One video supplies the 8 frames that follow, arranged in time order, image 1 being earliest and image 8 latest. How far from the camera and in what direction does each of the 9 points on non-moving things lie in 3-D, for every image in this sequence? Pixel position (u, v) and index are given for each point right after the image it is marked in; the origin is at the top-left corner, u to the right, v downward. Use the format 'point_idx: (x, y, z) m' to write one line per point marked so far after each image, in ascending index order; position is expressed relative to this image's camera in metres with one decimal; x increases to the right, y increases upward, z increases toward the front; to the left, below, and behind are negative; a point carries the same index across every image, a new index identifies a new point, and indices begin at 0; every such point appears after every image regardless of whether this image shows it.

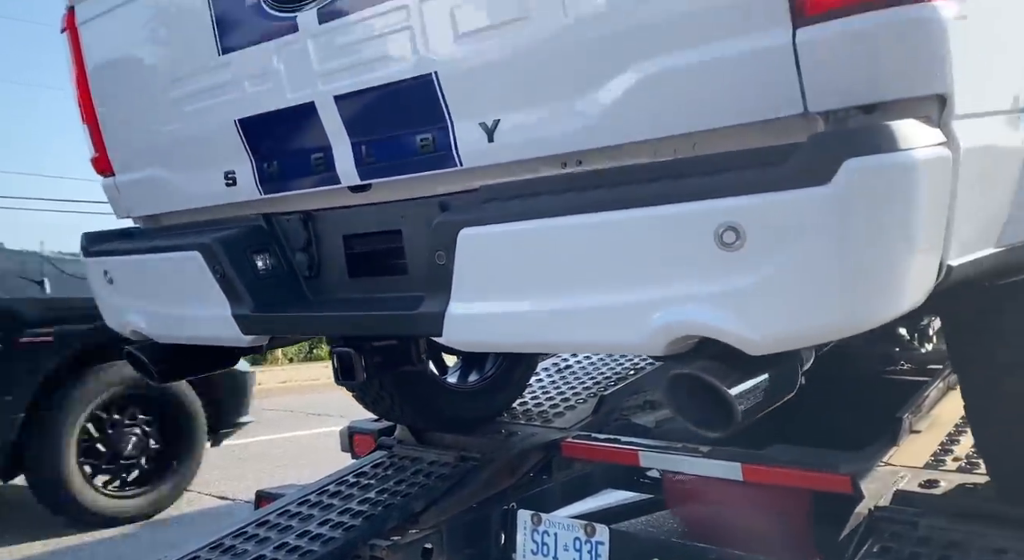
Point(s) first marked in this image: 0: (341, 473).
0: (-0.5, -0.6, +2.3) m
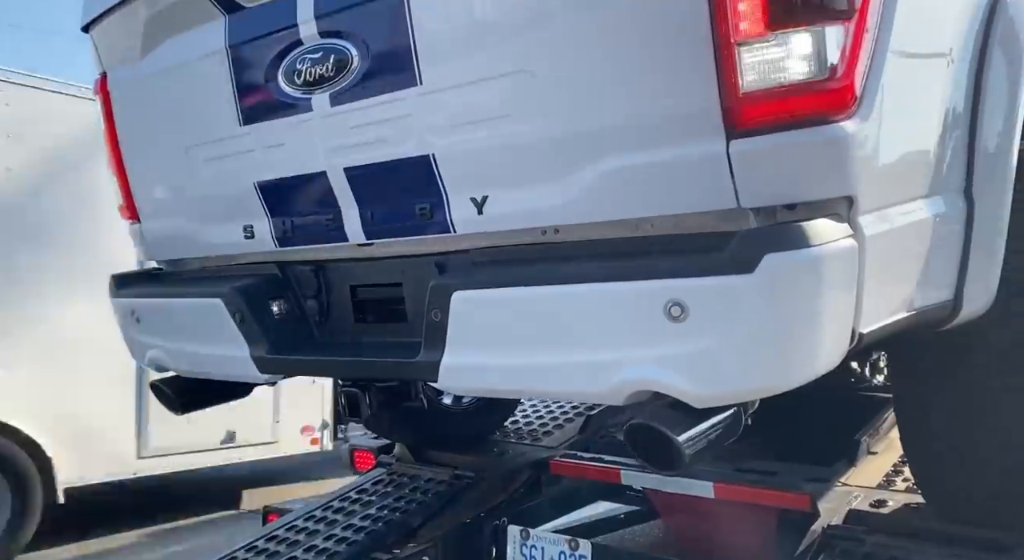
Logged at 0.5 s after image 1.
0: (-0.6, -0.7, +2.5) m
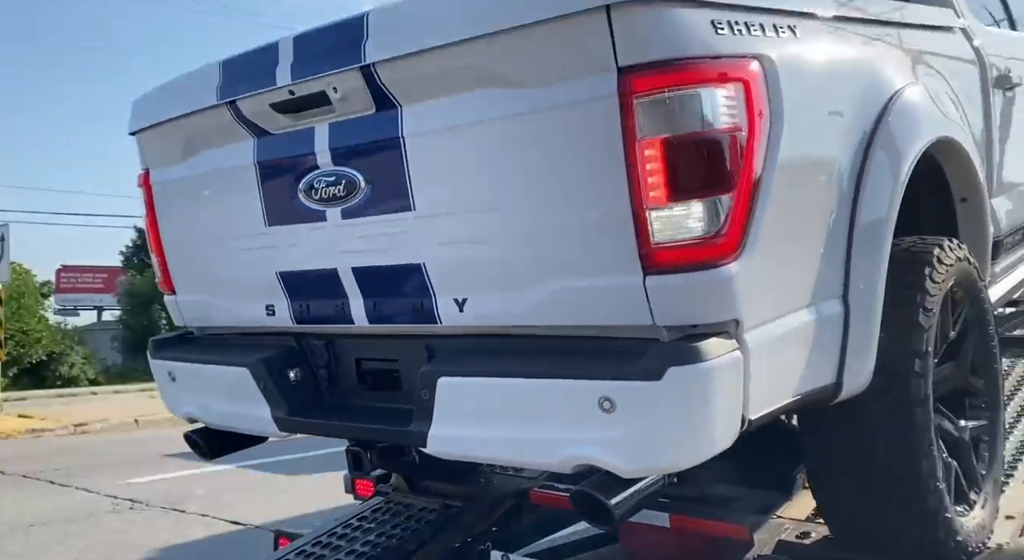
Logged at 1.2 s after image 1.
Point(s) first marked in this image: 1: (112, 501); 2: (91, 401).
0: (-0.6, -0.9, +2.8) m
1: (-2.8, -1.6, +5.3) m
2: (-6.3, -1.8, +11.2) m
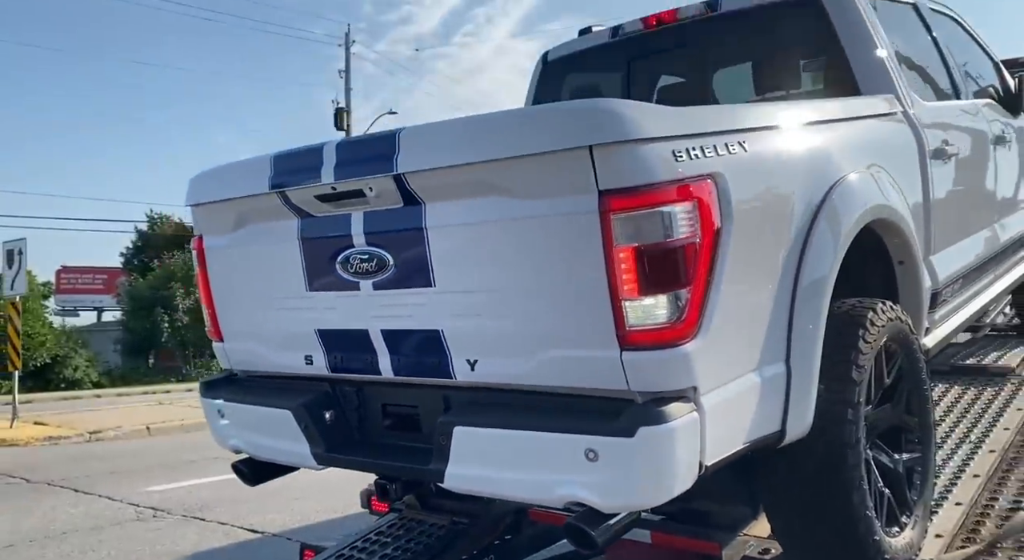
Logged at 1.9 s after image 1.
0: (-0.6, -1.1, +3.2) m
1: (-2.9, -1.7, +5.7) m
2: (-6.3, -2.0, +11.6) m
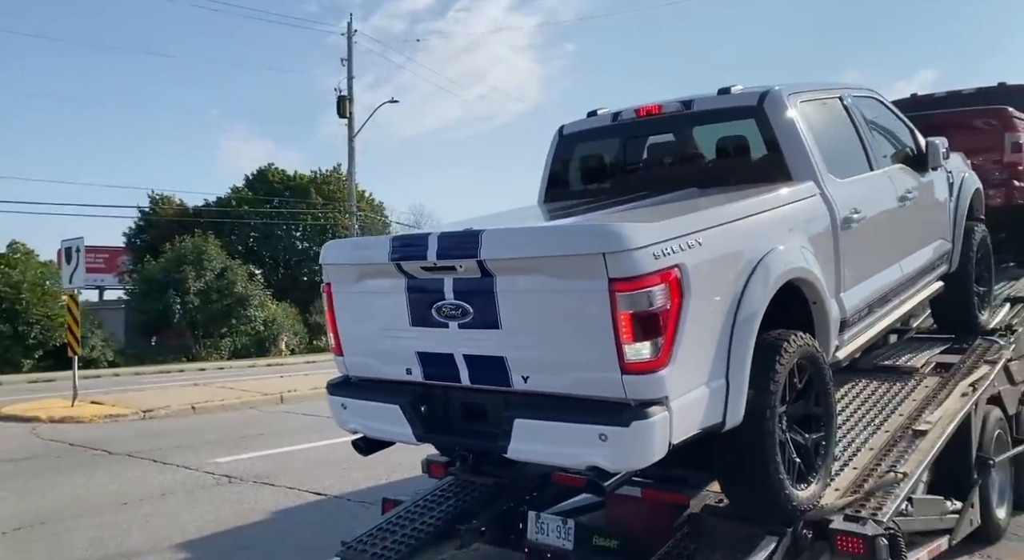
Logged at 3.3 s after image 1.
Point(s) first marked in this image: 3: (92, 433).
0: (-0.5, -1.2, +4.3) m
1: (-2.7, -1.8, +6.8) m
2: (-6.3, -1.8, +12.7) m
3: (-5.0, -1.8, +8.9) m
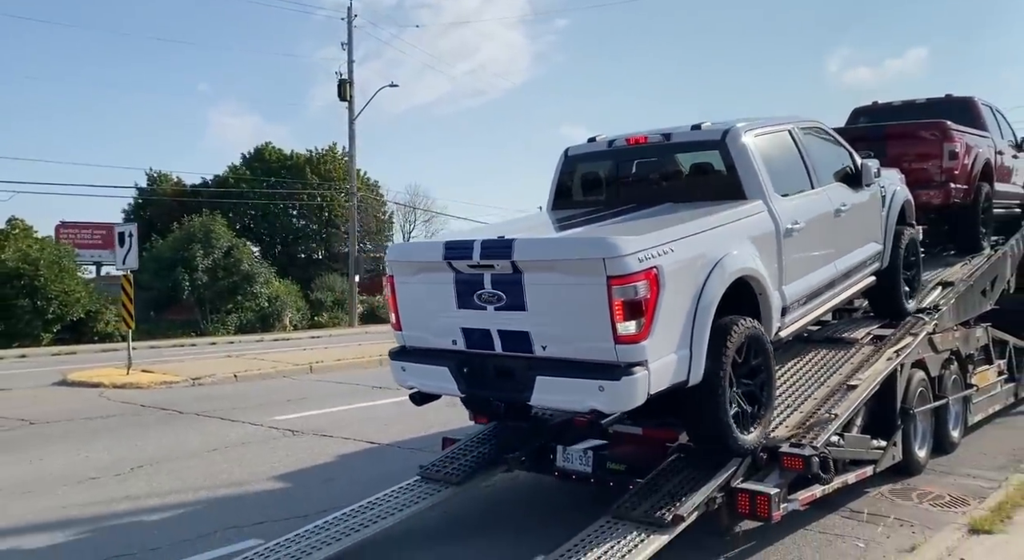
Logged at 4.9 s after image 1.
0: (-0.2, -1.1, +5.6) m
1: (-2.5, -1.6, +8.1) m
2: (-6.2, -1.5, +13.9) m
3: (-4.8, -1.6, +10.1) m
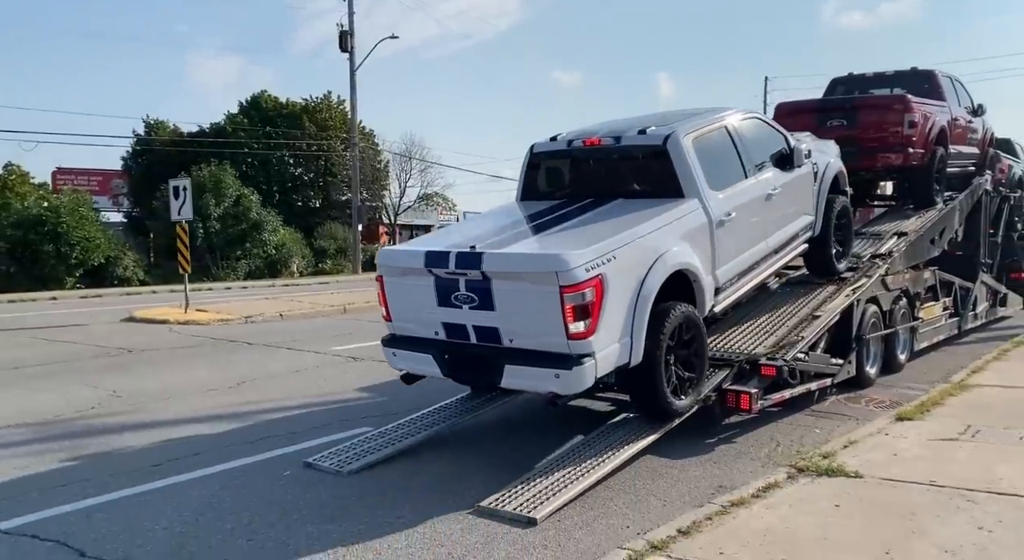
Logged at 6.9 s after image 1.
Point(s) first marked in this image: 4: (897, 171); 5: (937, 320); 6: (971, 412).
0: (+0.1, -0.7, +7.2) m
1: (-2.2, -1.0, +9.6) m
2: (-6.0, -0.4, +15.3) m
3: (-4.5, -0.8, +11.6) m
4: (+5.2, +1.5, +10.2) m
5: (+5.5, -0.5, +9.7) m
6: (+4.0, -1.1, +6.4) m
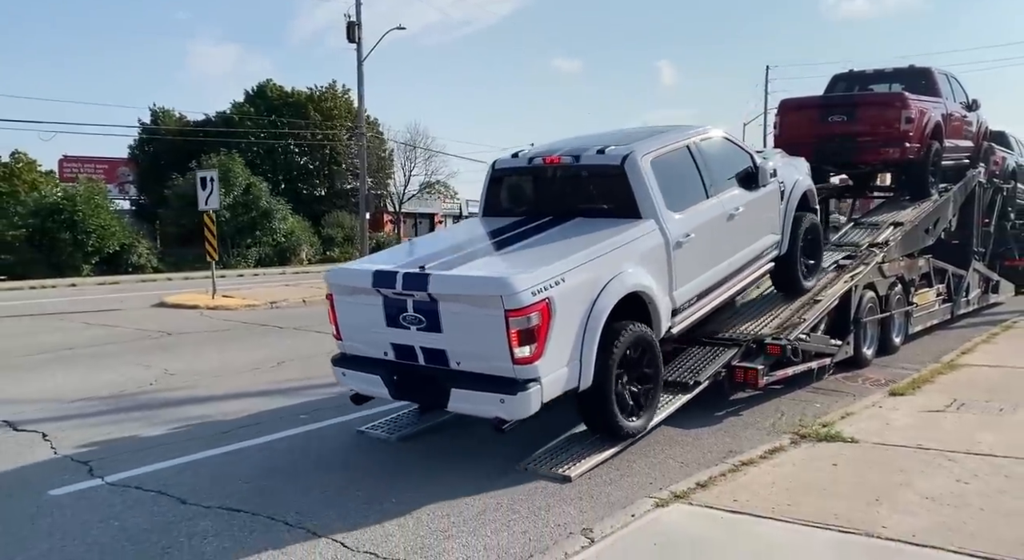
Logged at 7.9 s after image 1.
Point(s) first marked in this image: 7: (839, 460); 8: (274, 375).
0: (+0.4, -0.6, +7.8) m
1: (-2.0, -0.8, +10.2) m
2: (-5.7, -0.2, +15.9) m
3: (-4.3, -0.6, +12.2) m
4: (+5.5, +1.7, +10.7) m
5: (+5.8, -0.3, +10.3) m
6: (+4.2, -1.0, +7.0) m
7: (+2.1, -1.2, +4.8) m
8: (-2.6, -1.0, +7.9) m
